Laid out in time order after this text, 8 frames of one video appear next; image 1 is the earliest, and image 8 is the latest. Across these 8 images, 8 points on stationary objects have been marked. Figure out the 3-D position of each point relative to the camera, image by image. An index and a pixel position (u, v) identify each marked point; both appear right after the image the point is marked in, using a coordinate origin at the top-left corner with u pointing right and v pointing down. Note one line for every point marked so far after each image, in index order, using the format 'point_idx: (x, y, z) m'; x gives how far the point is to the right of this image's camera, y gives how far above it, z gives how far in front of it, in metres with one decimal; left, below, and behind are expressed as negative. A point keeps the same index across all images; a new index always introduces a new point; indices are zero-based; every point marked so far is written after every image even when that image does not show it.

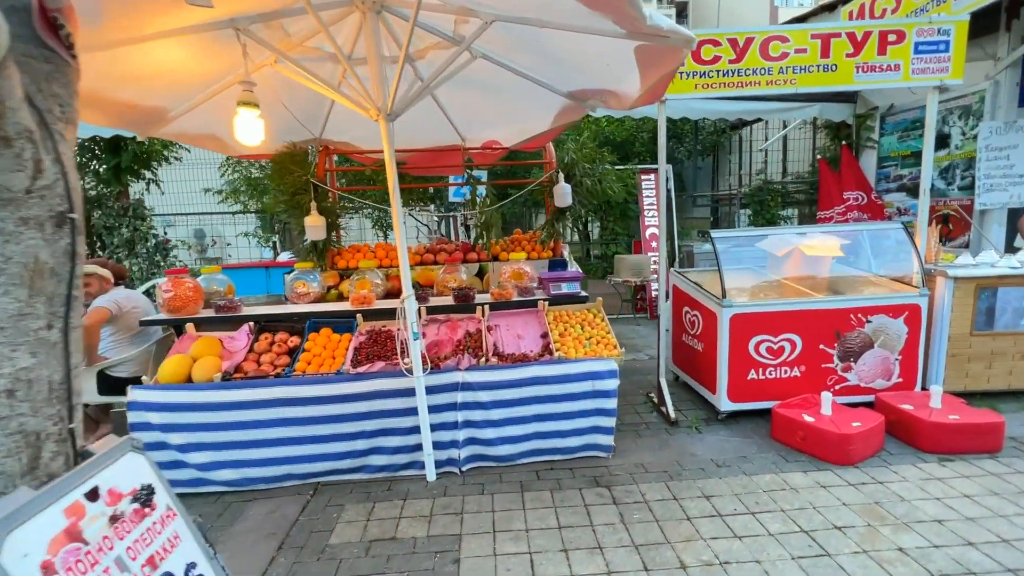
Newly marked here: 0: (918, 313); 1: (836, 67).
0: (+3.3, -0.2, +3.8) m
1: (+2.5, +1.7, +3.7) m
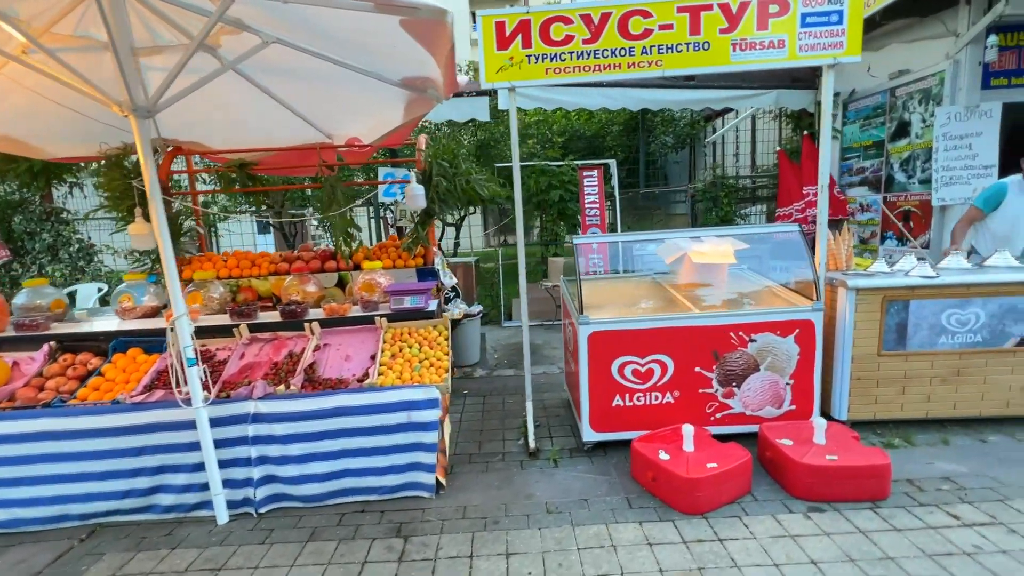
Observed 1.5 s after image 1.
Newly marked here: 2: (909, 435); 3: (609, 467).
0: (+2.1, -0.3, +3.2) m
1: (+1.3, +1.6, +3.1) m
2: (+2.9, -1.1, +3.4) m
3: (+0.7, -1.2, +3.2) m
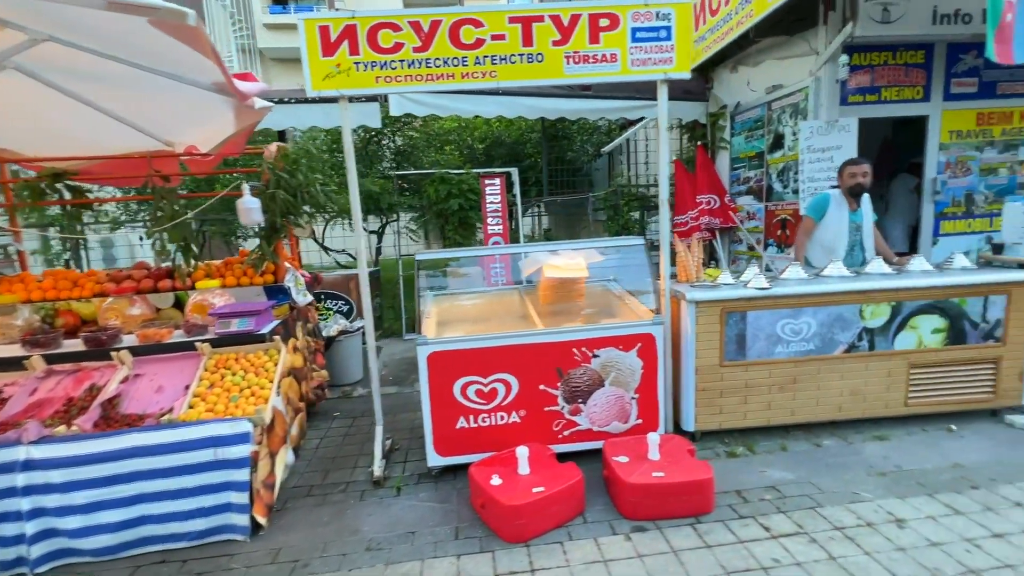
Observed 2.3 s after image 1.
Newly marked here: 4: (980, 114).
0: (+1.0, -0.4, +3.2) m
1: (+0.2, +1.5, +3.1) m
2: (+1.8, -1.1, +3.5) m
3: (-0.4, -1.3, +3.1) m
4: (+5.7, +2.1, +5.7) m
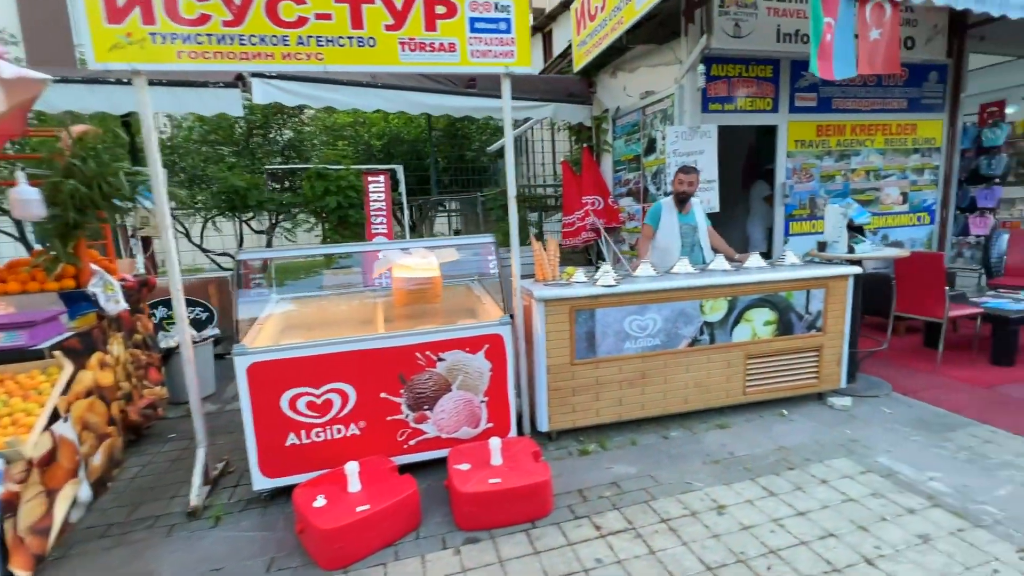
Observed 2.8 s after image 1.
0: (-0.1, -0.4, +3.2) m
1: (-0.8, +1.5, +2.9) m
2: (+0.7, -1.1, +3.5) m
3: (-1.4, -1.4, +2.8) m
4: (+4.1, +2.2, +6.4) m
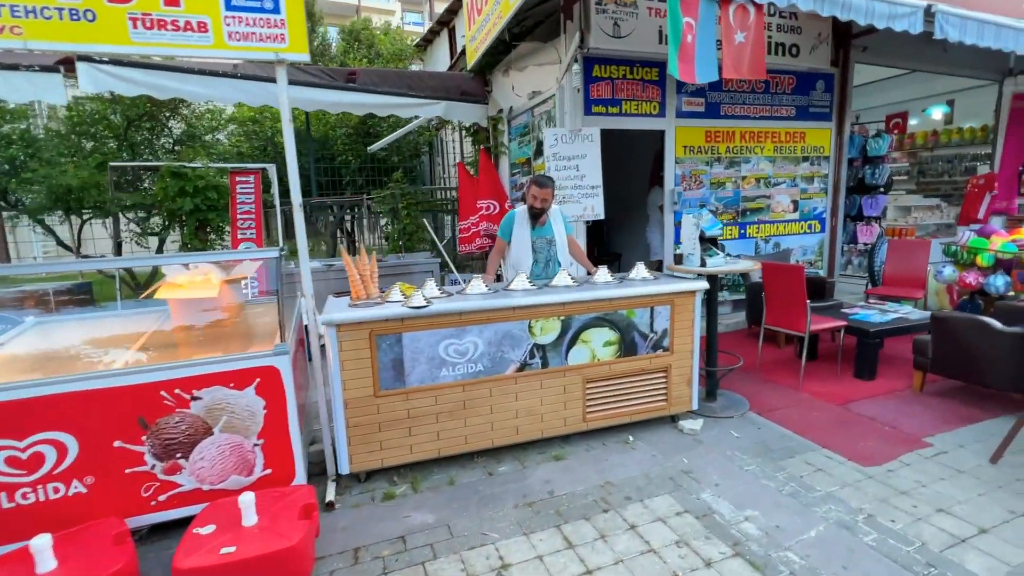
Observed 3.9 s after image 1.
0: (-1.3, -0.5, +2.7) m
1: (-2.1, +1.4, +2.4) m
2: (-0.6, -1.3, +3.1) m
3: (-2.6, -1.5, +2.2) m
4: (+2.6, +2.1, +6.2) m
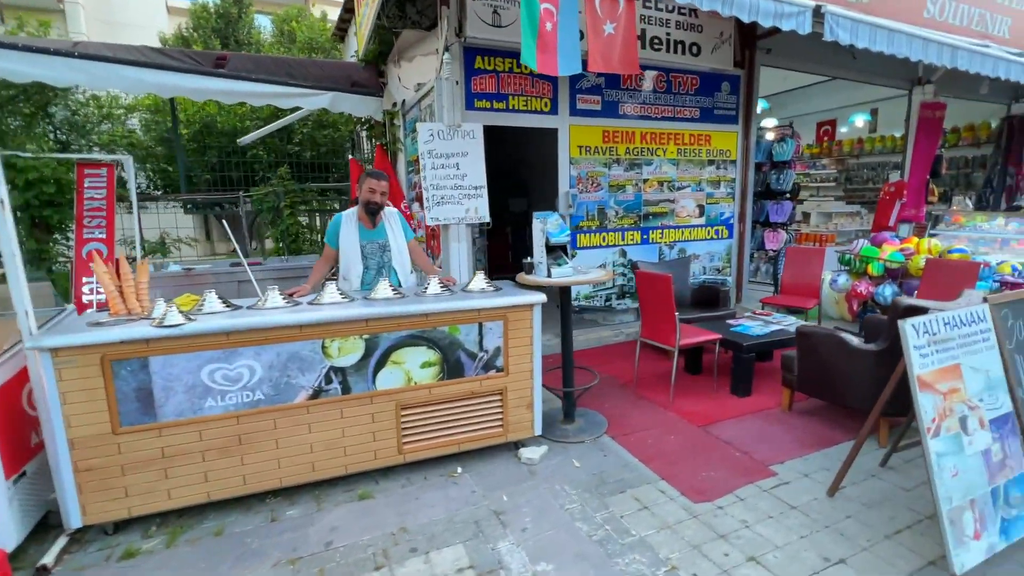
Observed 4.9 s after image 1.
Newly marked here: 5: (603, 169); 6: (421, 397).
0: (-2.6, -0.6, +2.2) m
1: (-3.3, +1.3, +1.8) m
2: (-1.8, -1.3, +2.6) m
3: (-3.8, -1.6, +1.6) m
4: (+1.2, +2.0, +5.9) m
5: (+1.2, +1.5, +6.0) m
6: (-0.6, -0.7, +3.1) m
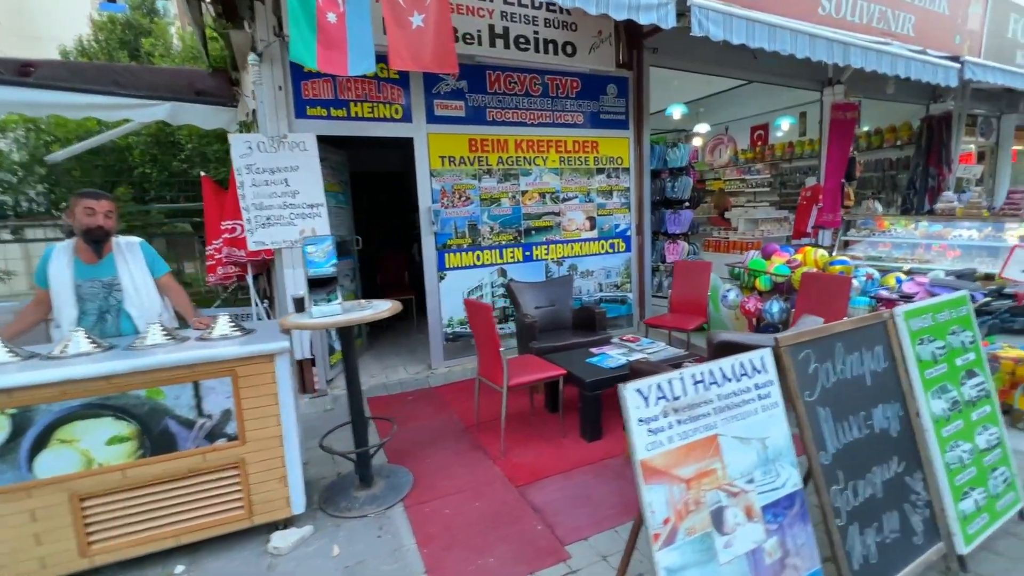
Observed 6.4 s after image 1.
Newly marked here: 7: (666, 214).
0: (-3.9, -0.9, +1.4) m
1: (-4.7, +1.0, +1.0) m
2: (-3.2, -1.6, +1.9) m
3: (-5.1, -1.9, +0.8) m
4: (-0.5, +1.7, +5.4) m
5: (-0.5, +1.2, +5.4) m
6: (-2.0, -1.0, +2.4) m
7: (+2.1, +1.0, +6.4) m
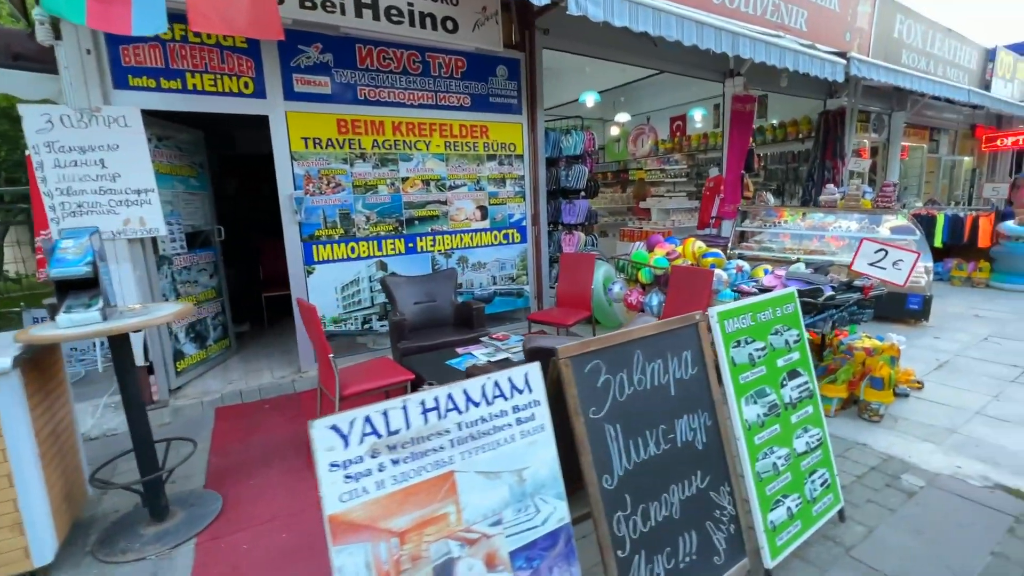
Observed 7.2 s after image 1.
0: (-4.8, -1.0, +0.6) m
1: (-5.5, +0.9, +0.1) m
2: (-4.1, -1.7, +1.2) m
3: (-5.9, -2.0, -0.1) m
4: (-1.8, +1.7, +4.9) m
5: (-1.8, +1.3, +4.9) m
6: (-3.0, -1.0, +1.8) m
7: (+0.7, +1.1, +6.3) m
